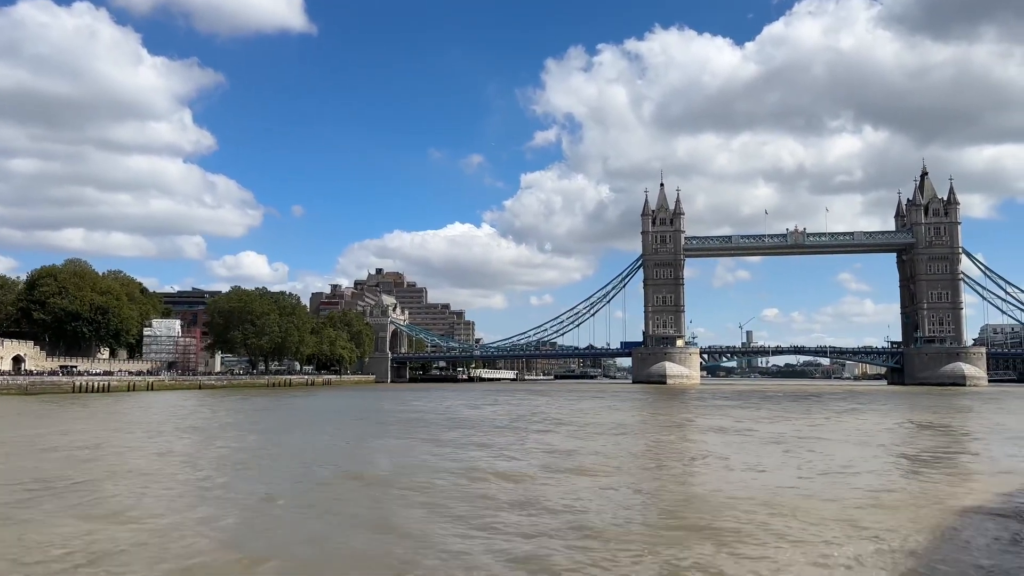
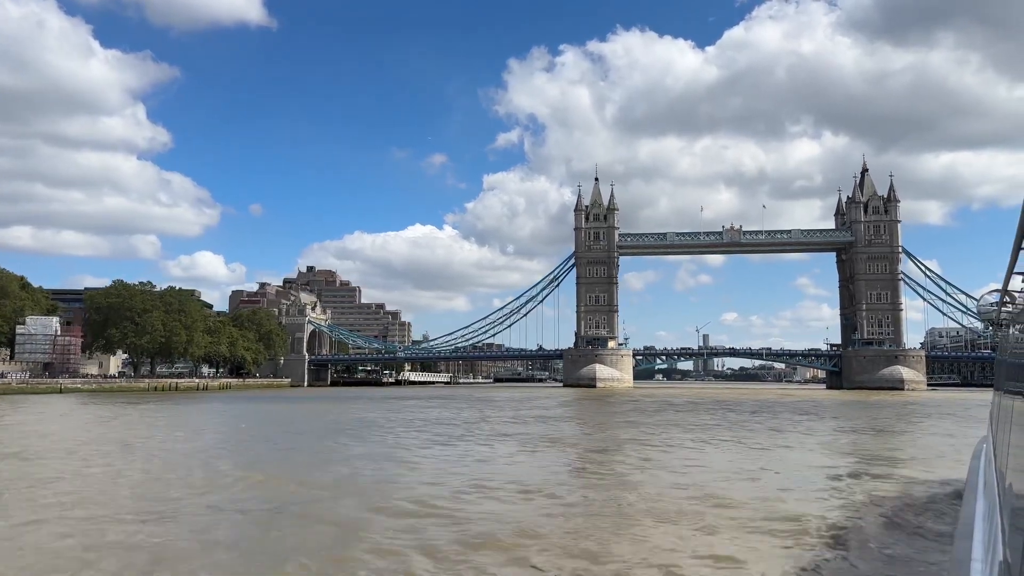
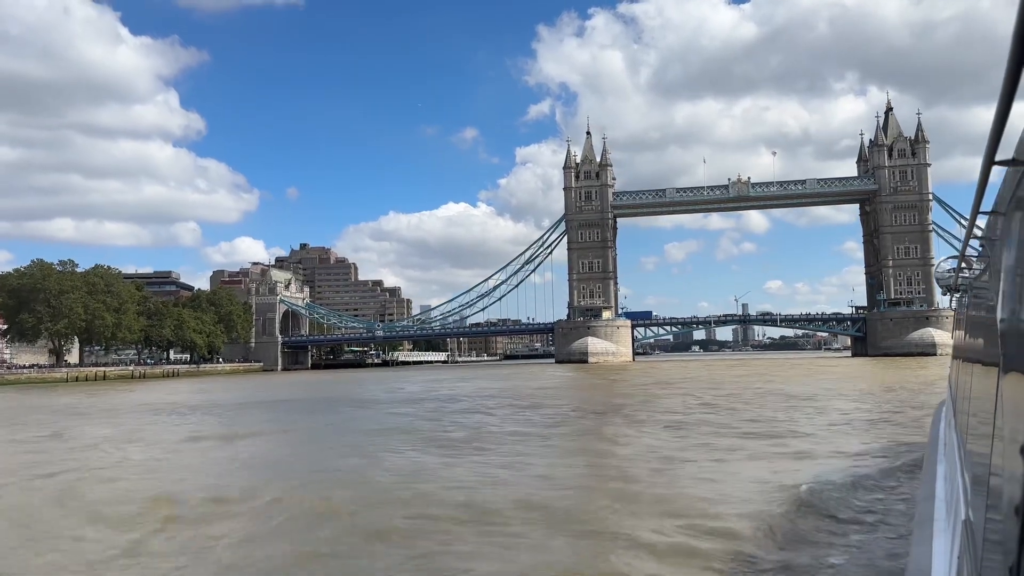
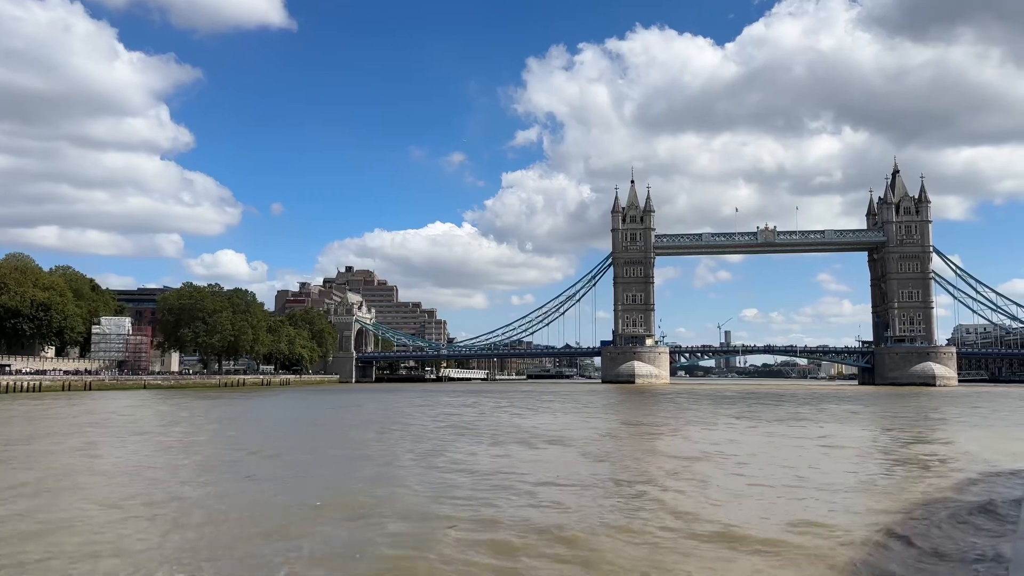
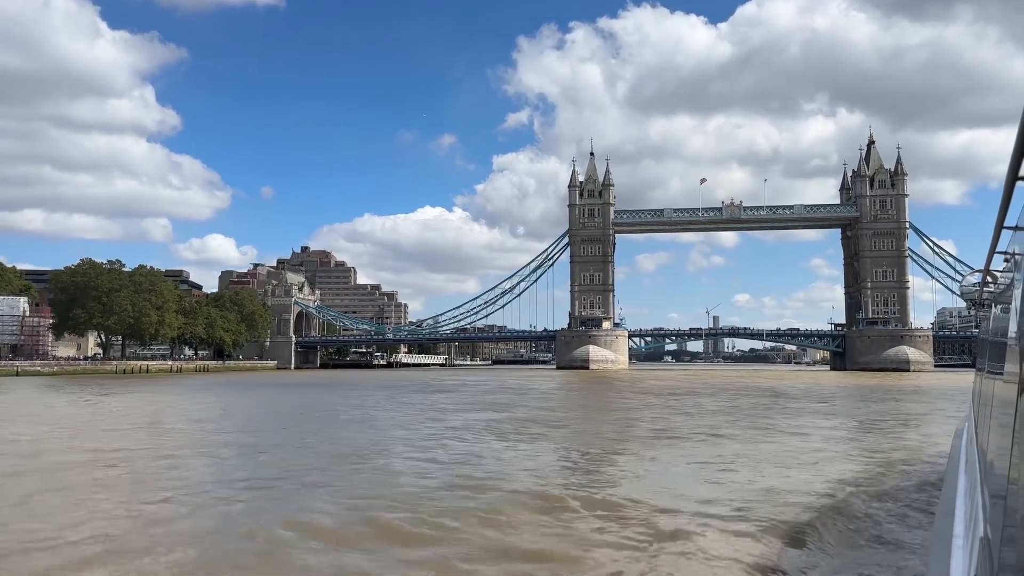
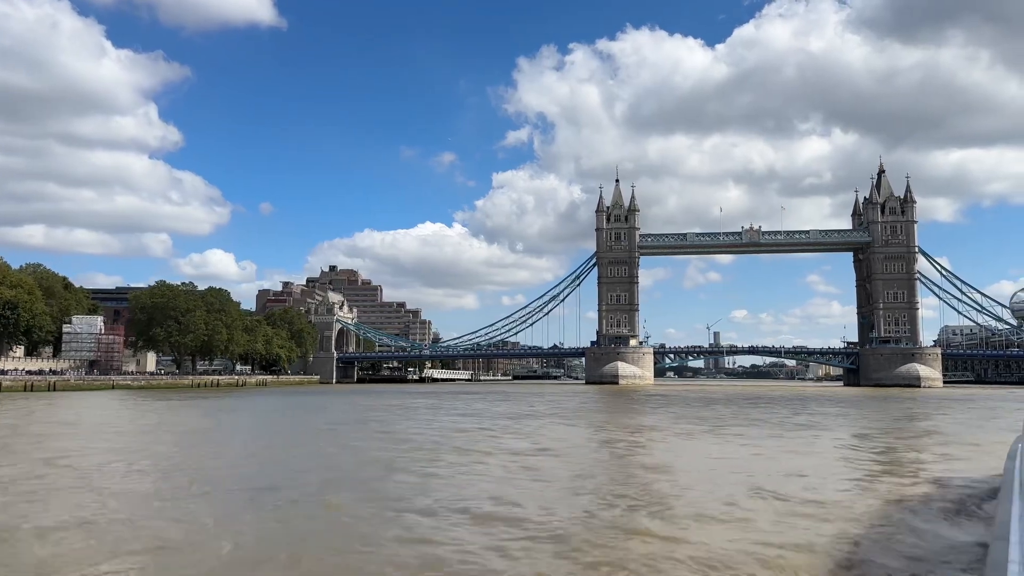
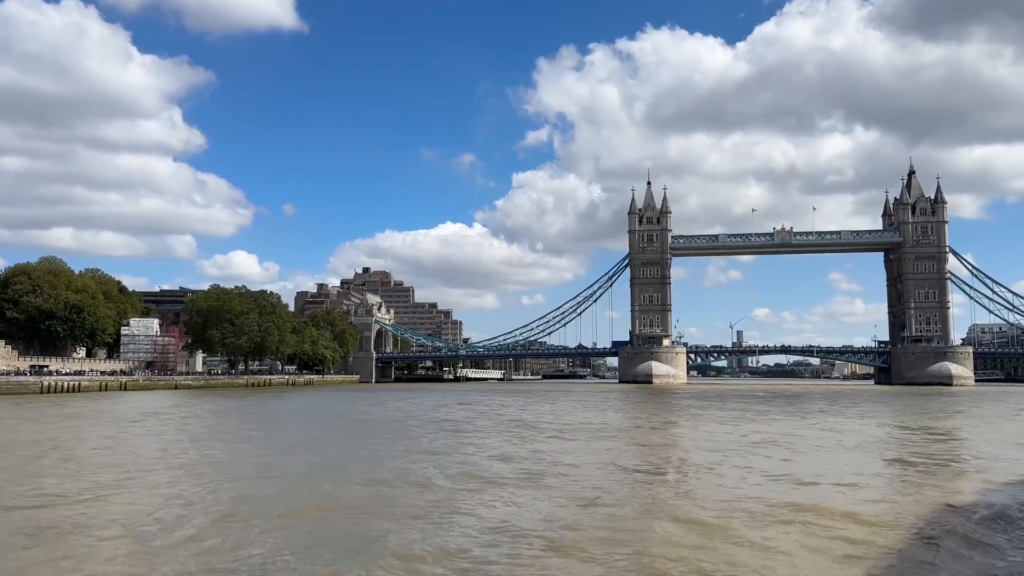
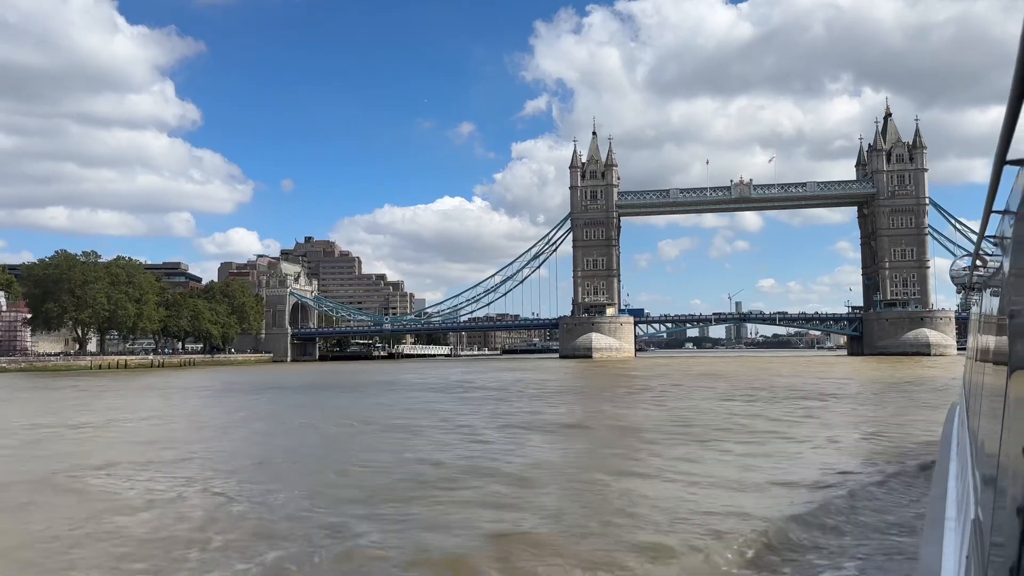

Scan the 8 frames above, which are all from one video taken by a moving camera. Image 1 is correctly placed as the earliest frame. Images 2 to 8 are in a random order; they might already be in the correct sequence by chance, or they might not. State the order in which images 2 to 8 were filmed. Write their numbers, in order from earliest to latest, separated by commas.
7, 4, 6, 2, 5, 8, 3
